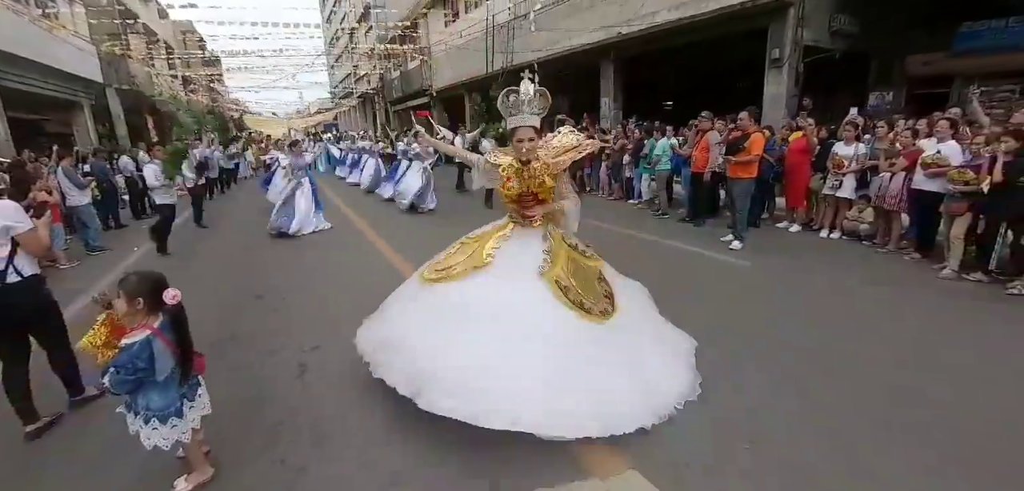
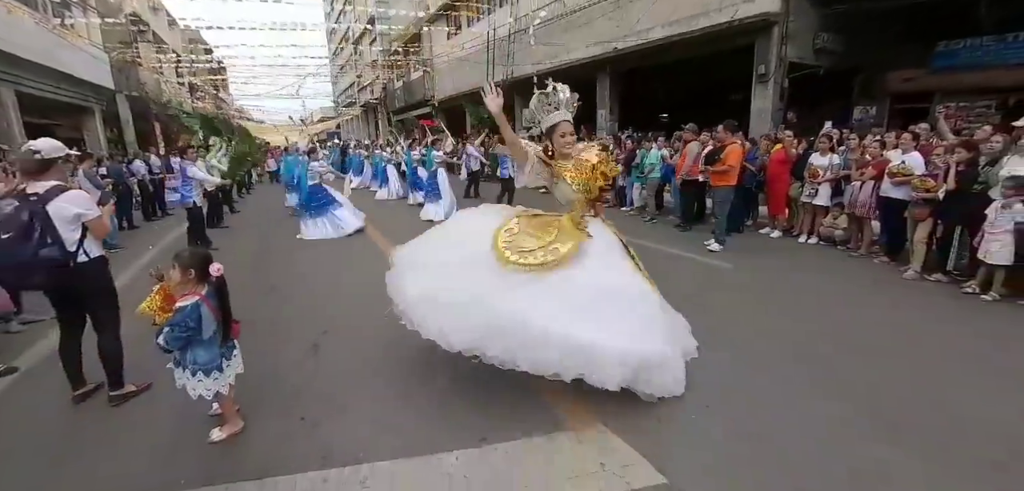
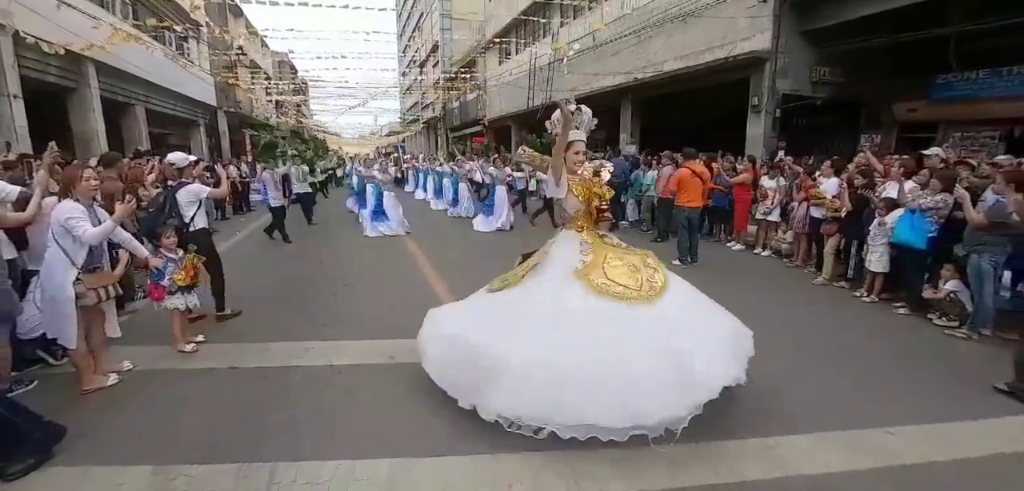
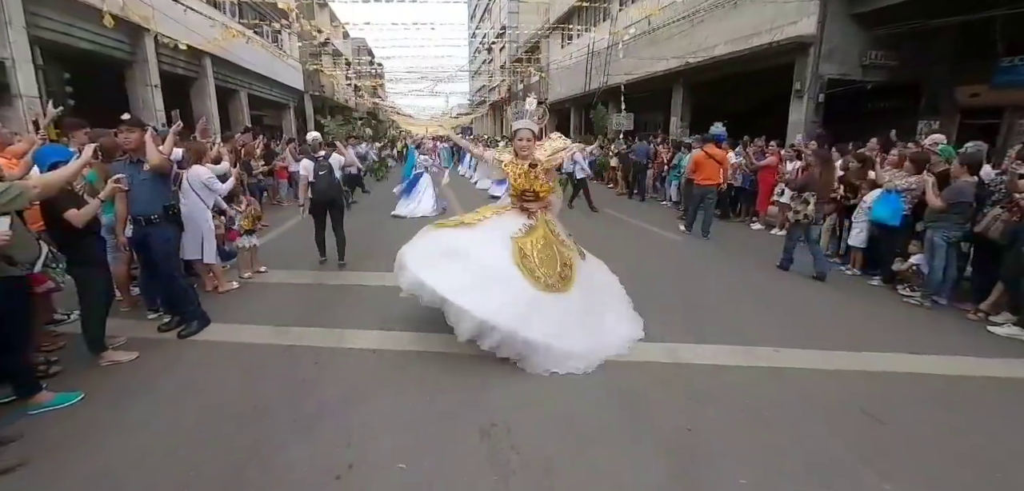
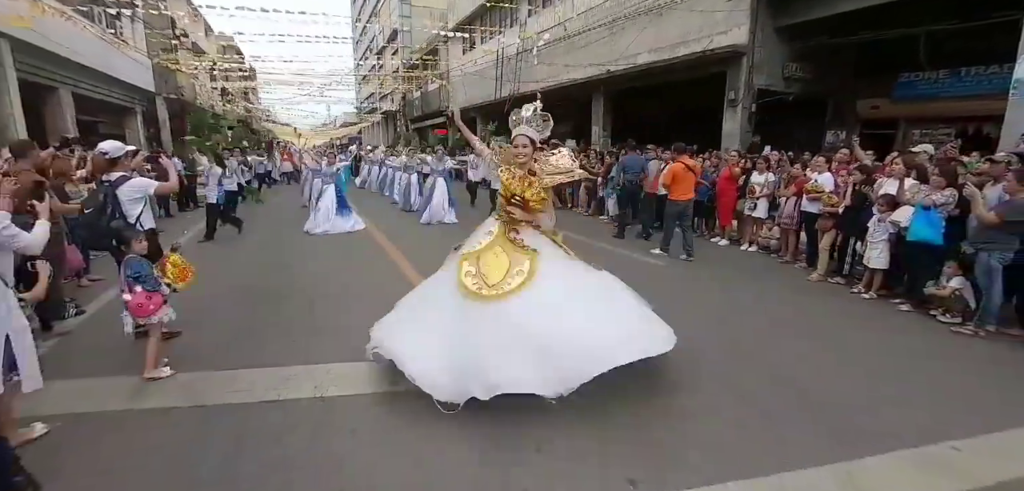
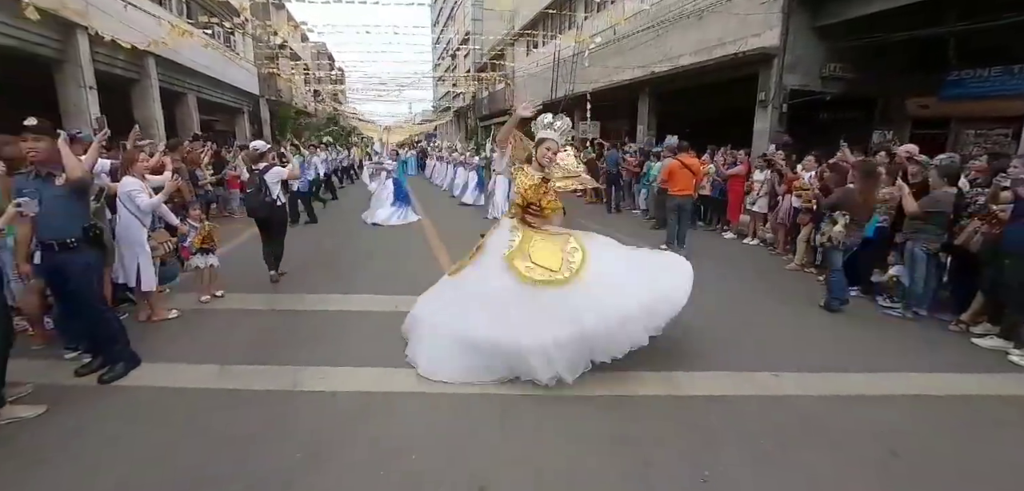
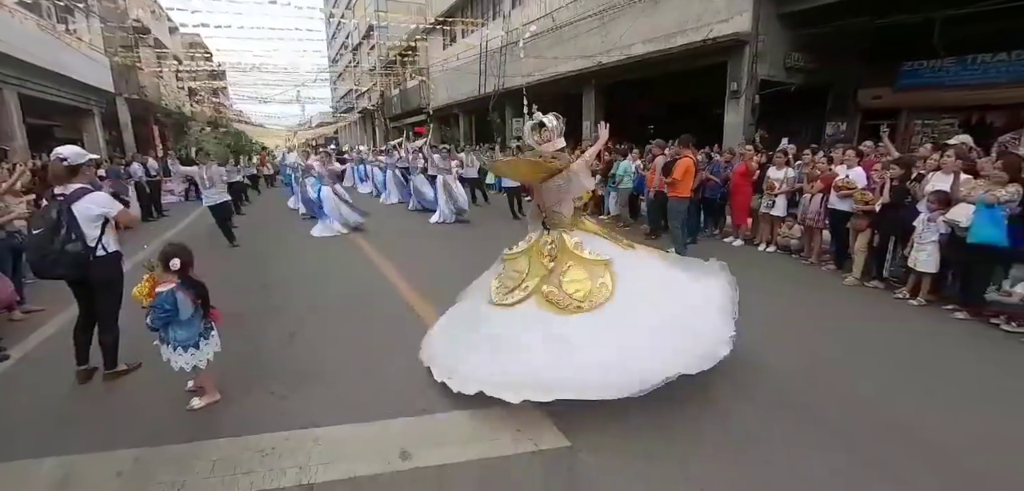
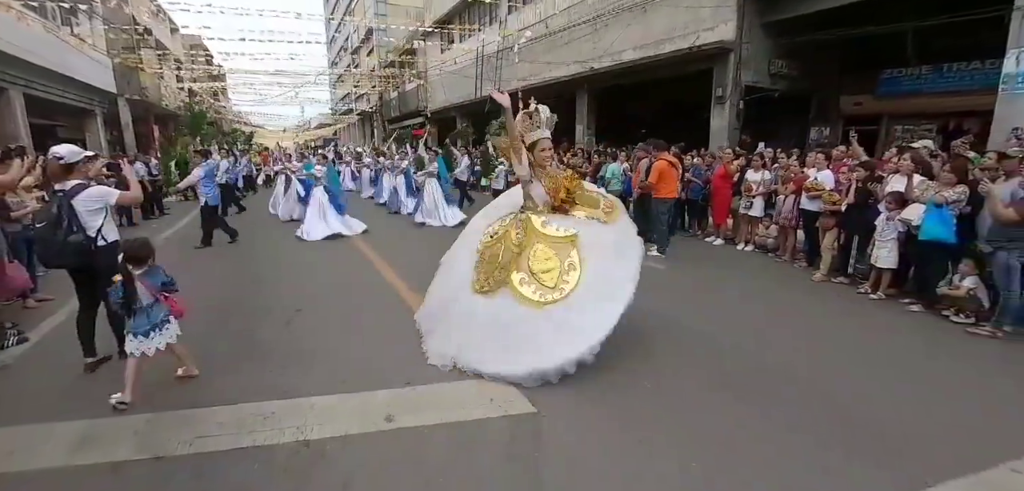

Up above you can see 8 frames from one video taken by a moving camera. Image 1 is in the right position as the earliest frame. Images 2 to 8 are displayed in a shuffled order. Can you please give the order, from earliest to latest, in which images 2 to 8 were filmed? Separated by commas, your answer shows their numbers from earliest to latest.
2, 7, 8, 5, 3, 6, 4
